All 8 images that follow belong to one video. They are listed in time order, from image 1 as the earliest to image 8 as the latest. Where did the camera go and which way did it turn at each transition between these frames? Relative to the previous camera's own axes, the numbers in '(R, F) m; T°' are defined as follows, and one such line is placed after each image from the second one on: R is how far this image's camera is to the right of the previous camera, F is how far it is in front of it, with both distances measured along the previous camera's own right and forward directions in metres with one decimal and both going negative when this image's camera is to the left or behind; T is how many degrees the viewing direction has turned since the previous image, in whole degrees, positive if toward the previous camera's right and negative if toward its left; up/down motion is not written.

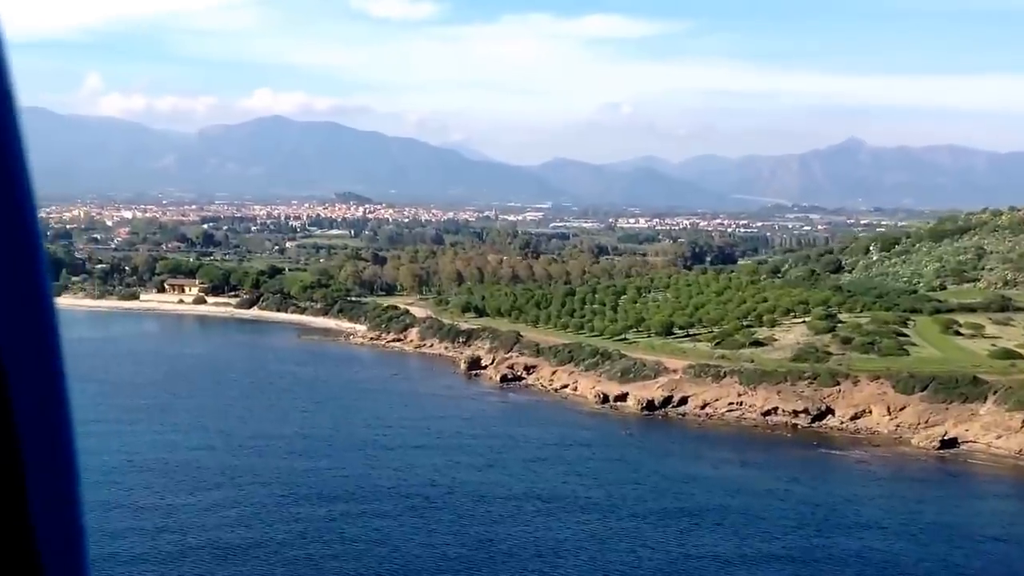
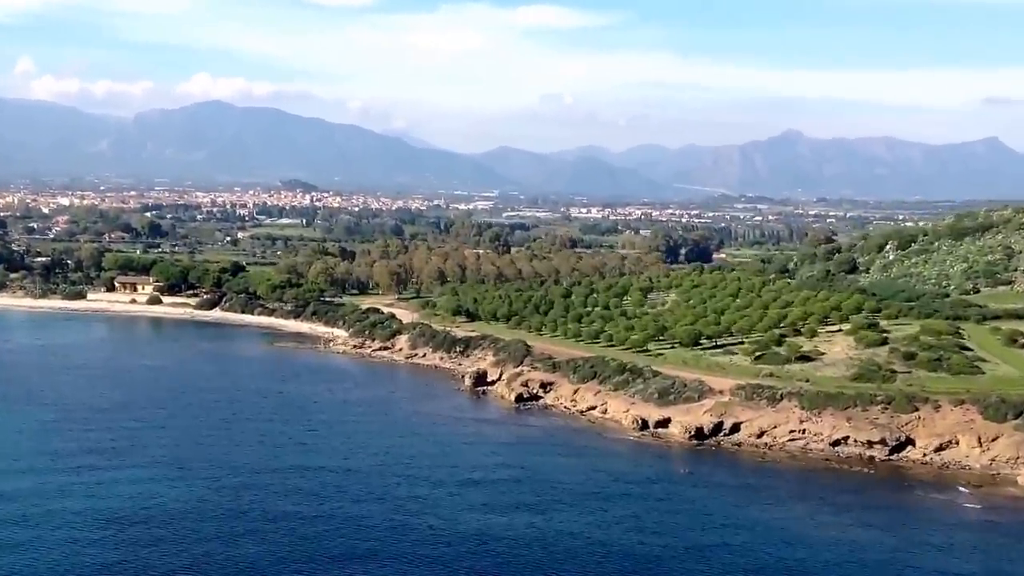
(-2.3, +5.4) m; +3°
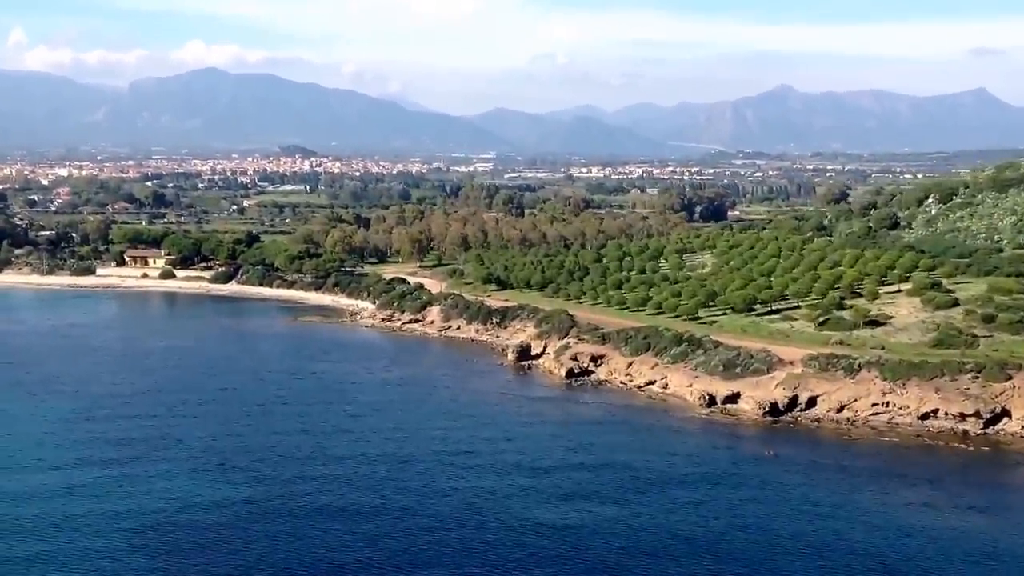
(-1.5, +2.4) m; 0°
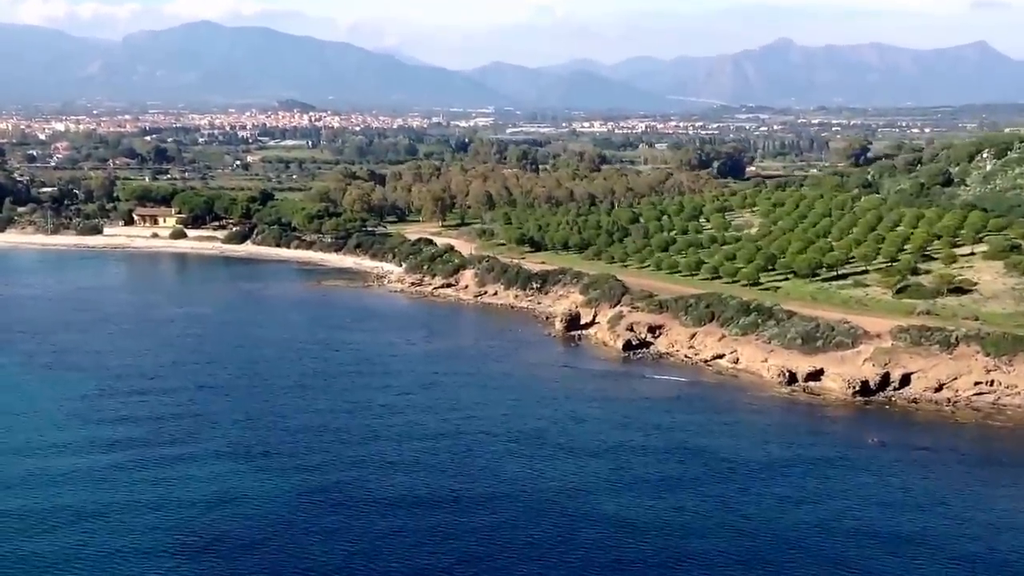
(-1.6, +2.9) m; 0°
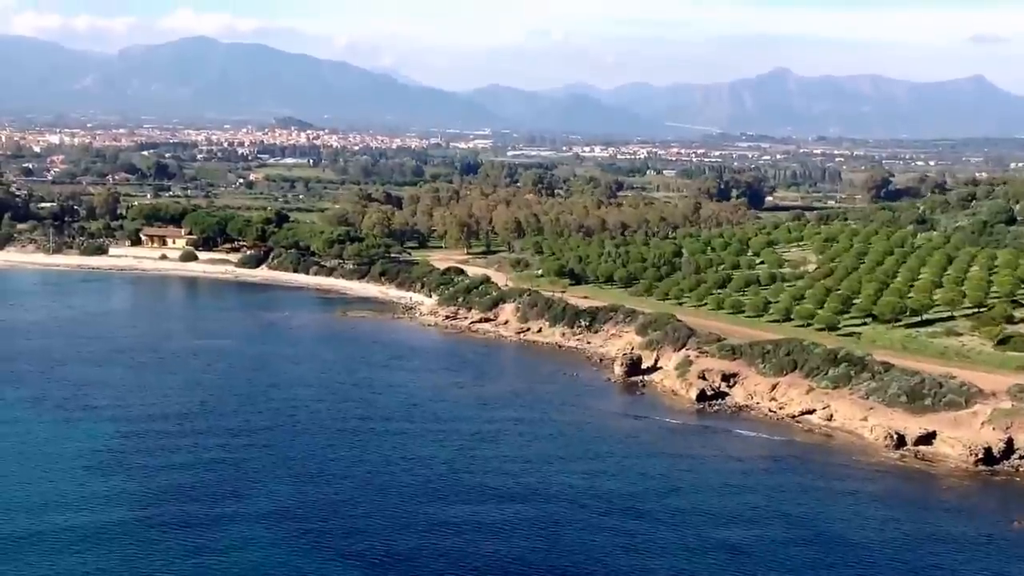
(-1.9, +3.3) m; +1°
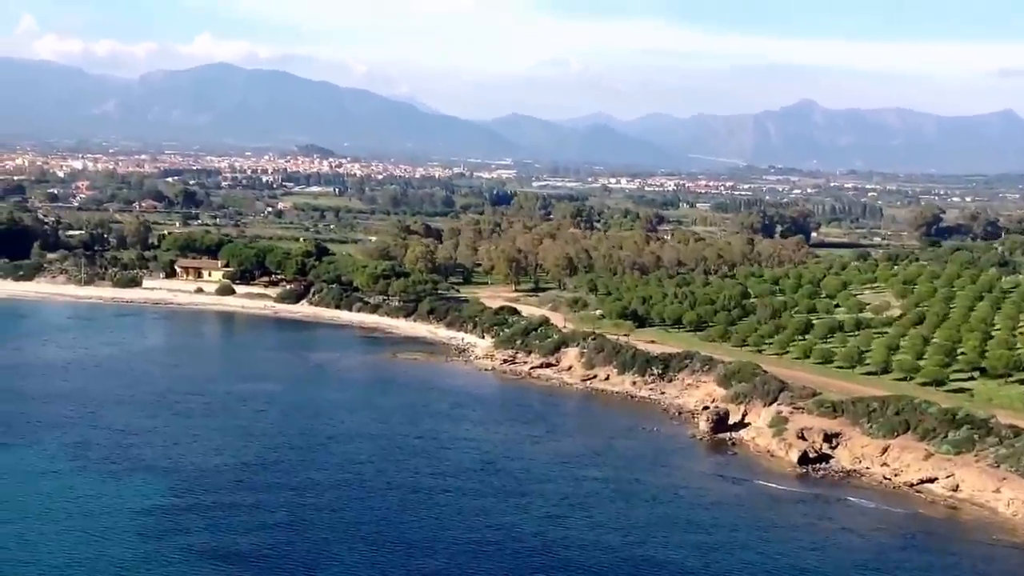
(-1.5, +2.8) m; -1°
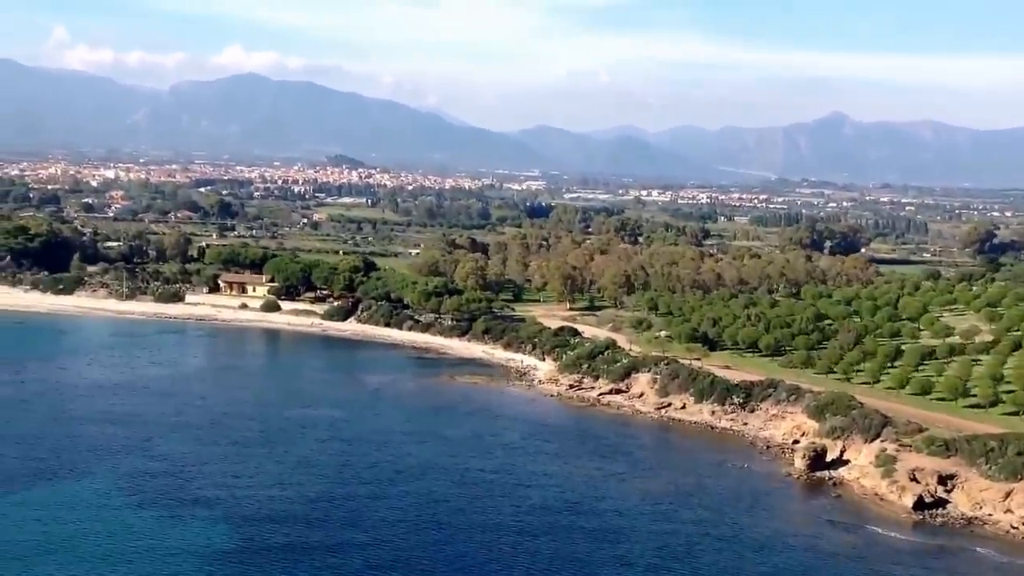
(-1.3, +2.2) m; -1°
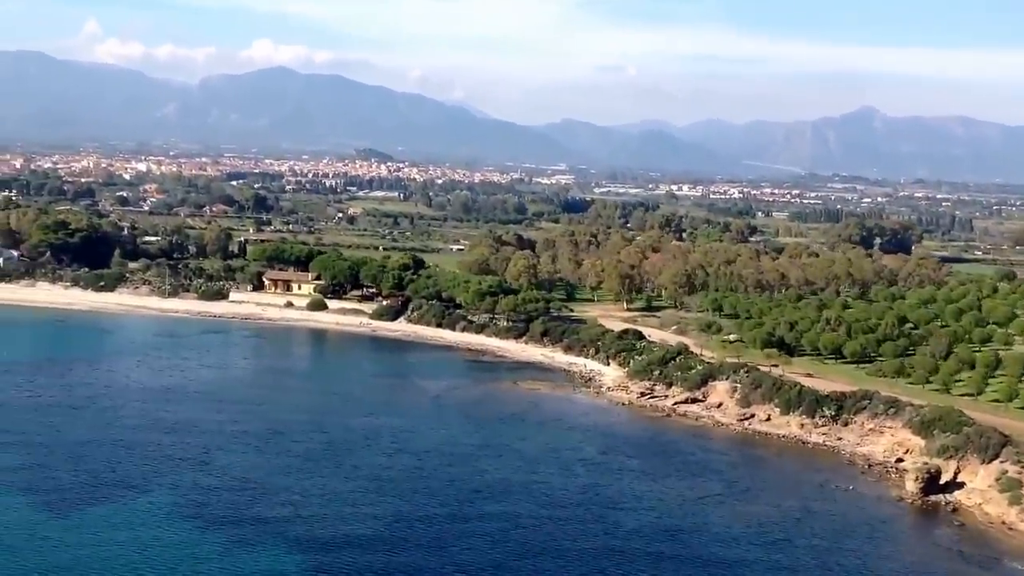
(-1.3, +2.2) m; -1°
